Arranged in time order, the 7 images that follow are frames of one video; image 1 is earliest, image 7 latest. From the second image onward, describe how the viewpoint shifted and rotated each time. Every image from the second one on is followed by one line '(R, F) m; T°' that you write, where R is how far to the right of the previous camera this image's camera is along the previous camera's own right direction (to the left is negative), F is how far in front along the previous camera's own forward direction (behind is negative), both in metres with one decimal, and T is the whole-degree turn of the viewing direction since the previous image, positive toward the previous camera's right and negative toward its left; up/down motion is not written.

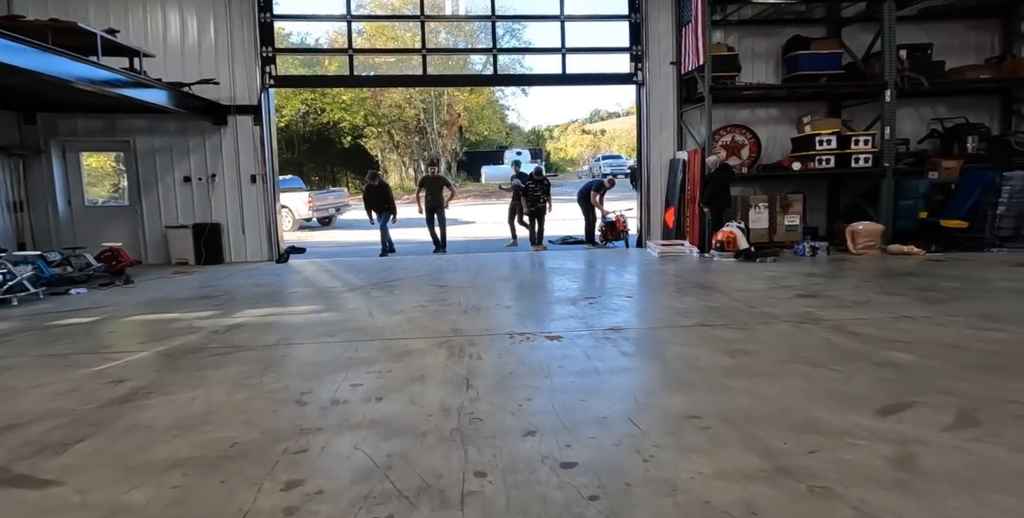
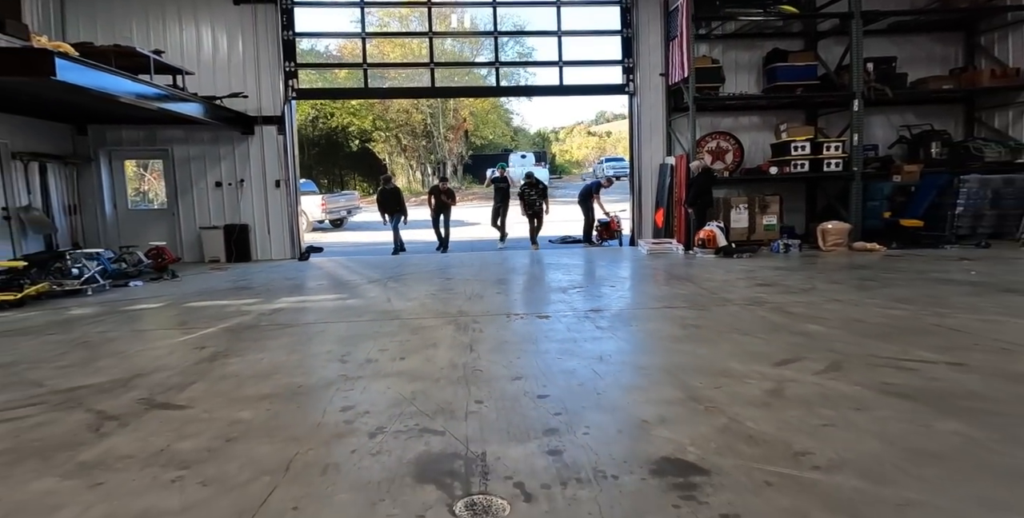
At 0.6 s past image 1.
(+0.1, -0.8) m; -1°
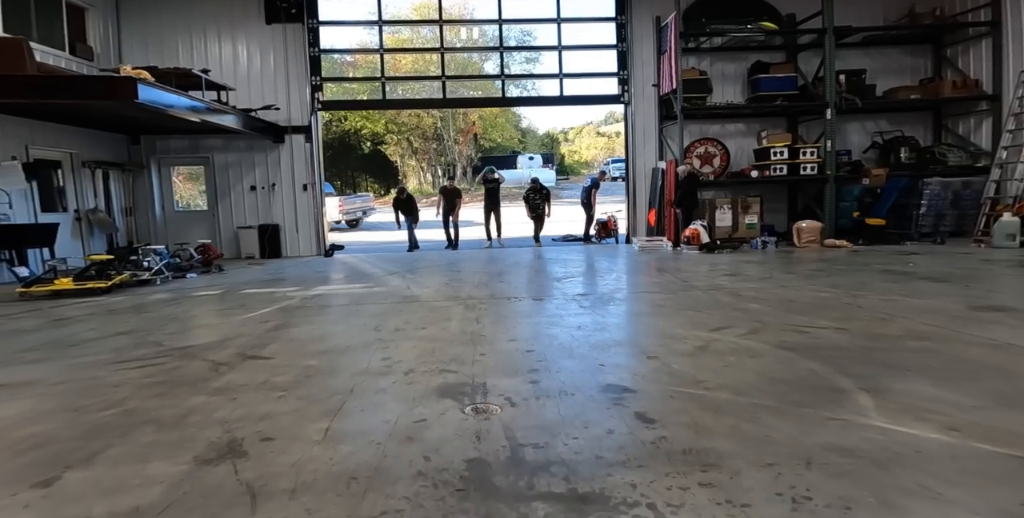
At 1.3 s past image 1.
(+0.1, -0.9) m; -1°
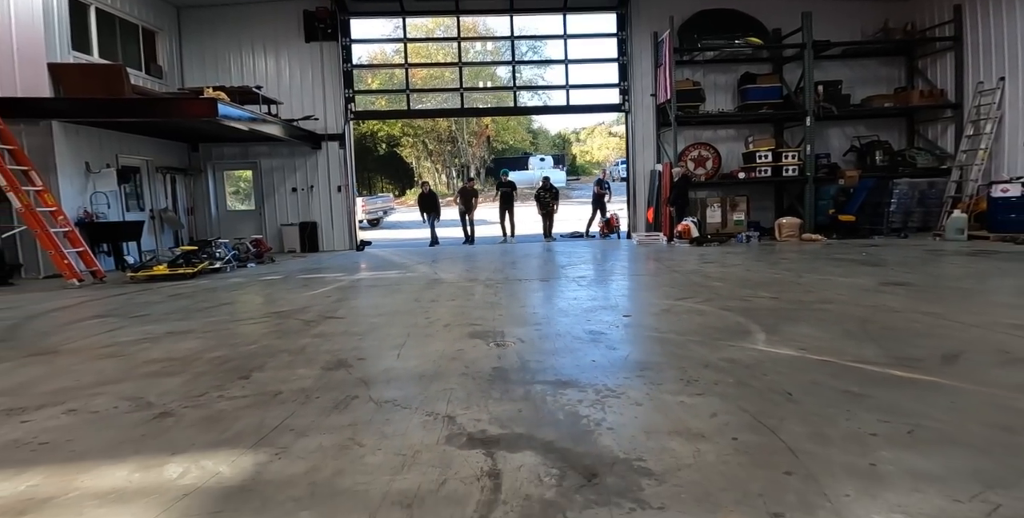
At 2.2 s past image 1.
(0.0, -1.2) m; -1°
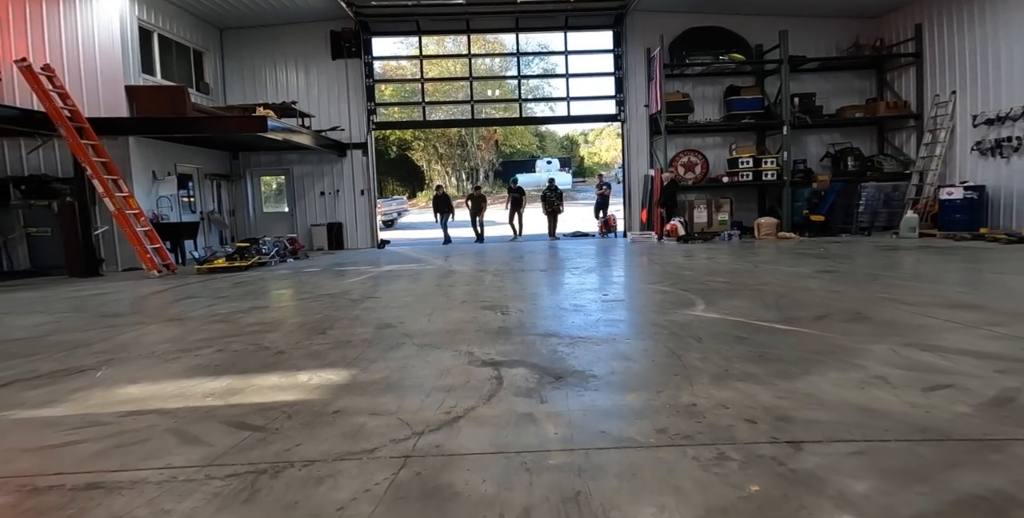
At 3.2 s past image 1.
(+0.1, -1.2) m; -1°
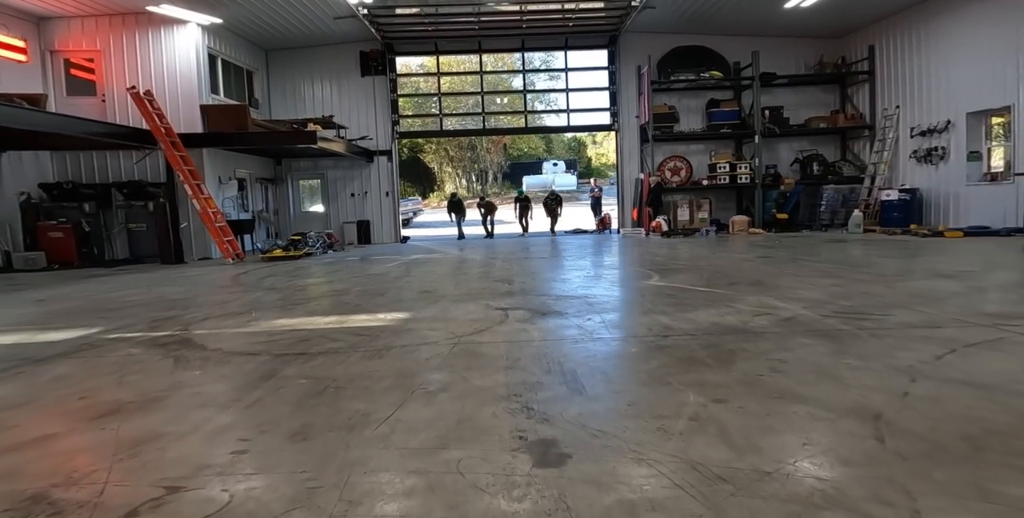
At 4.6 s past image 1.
(0.0, -1.8) m; -1°
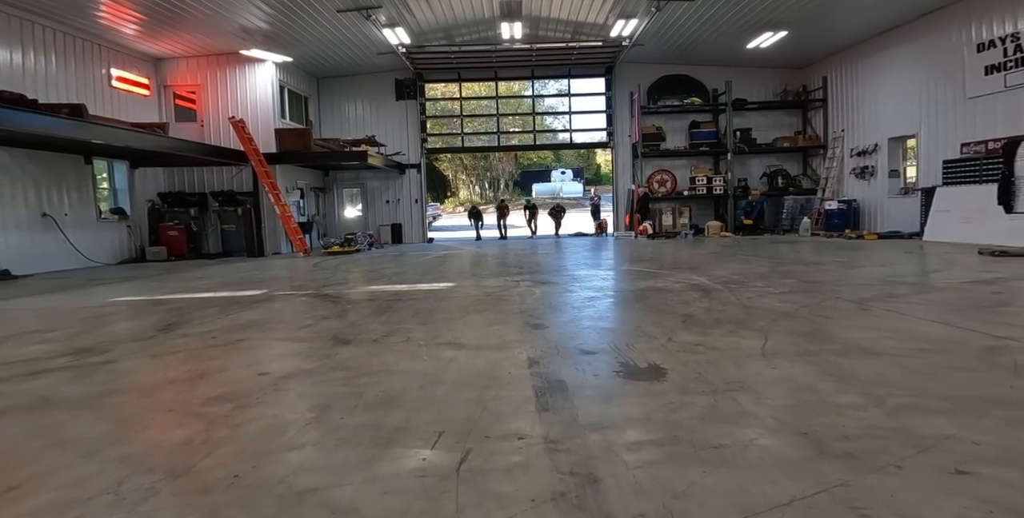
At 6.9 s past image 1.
(0.0, -2.5) m; -1°
